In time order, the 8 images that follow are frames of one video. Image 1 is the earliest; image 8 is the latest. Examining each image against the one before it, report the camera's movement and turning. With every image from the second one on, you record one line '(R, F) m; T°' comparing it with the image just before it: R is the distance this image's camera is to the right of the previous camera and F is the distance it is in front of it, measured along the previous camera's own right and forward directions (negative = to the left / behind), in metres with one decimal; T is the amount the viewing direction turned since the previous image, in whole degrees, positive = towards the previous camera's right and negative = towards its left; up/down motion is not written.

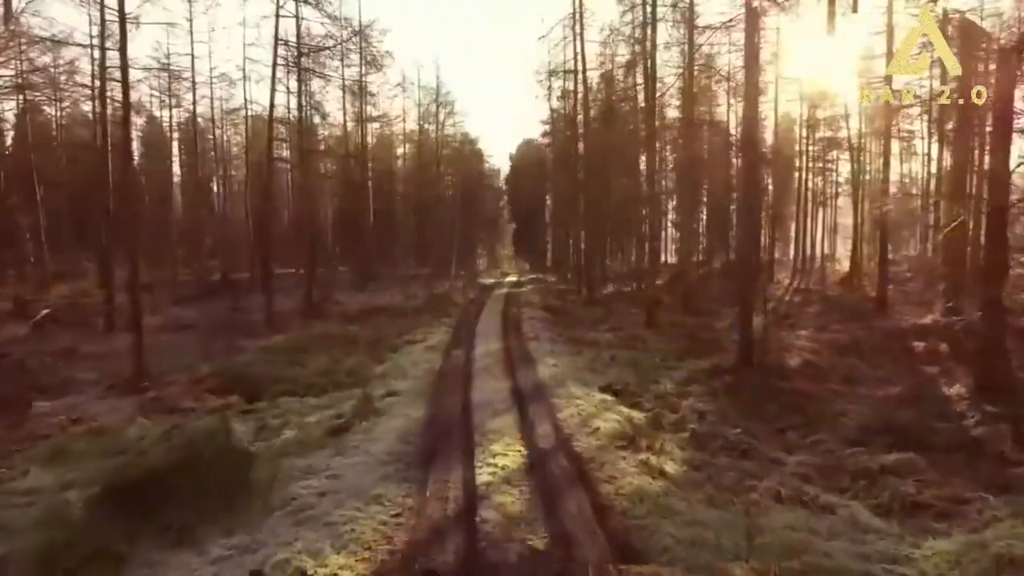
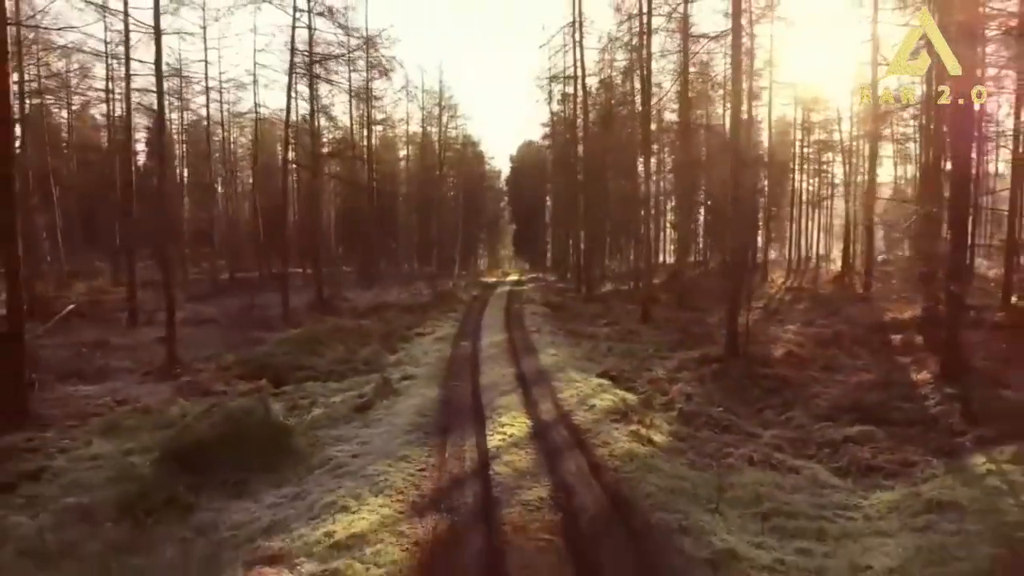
(-0.1, -1.1) m; 0°
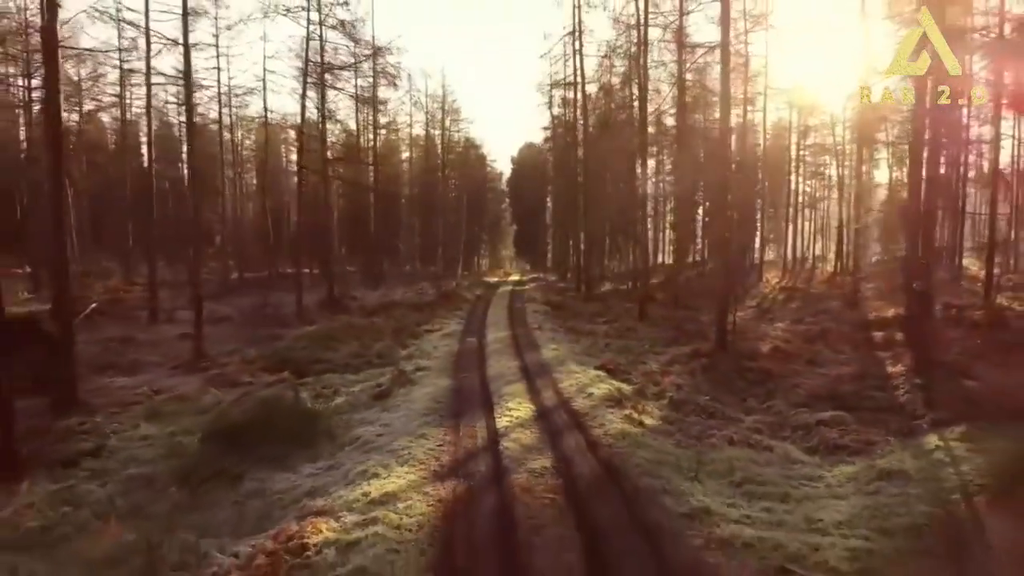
(-0.1, -1.0) m; 0°
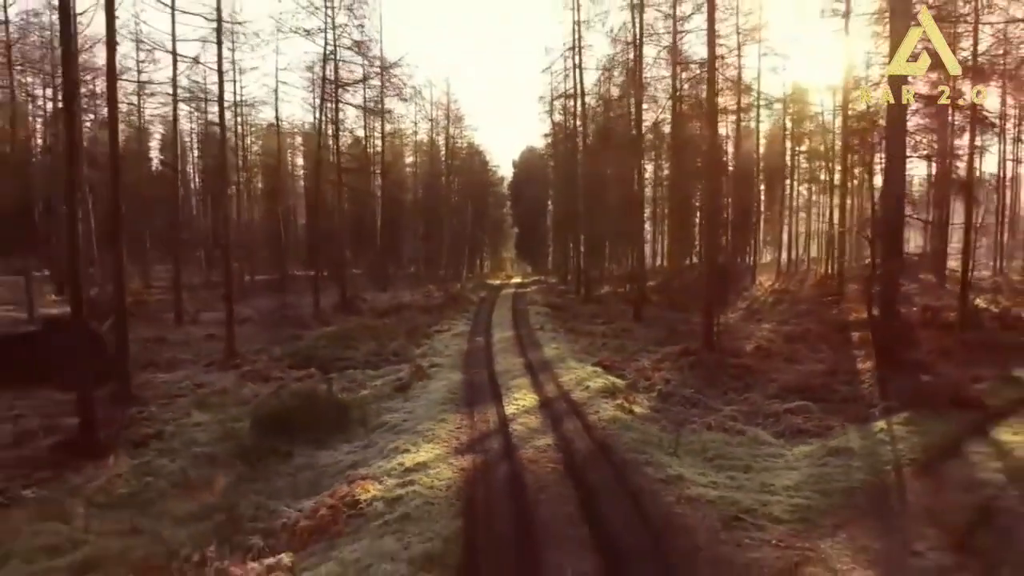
(-0.1, -1.5) m; 0°
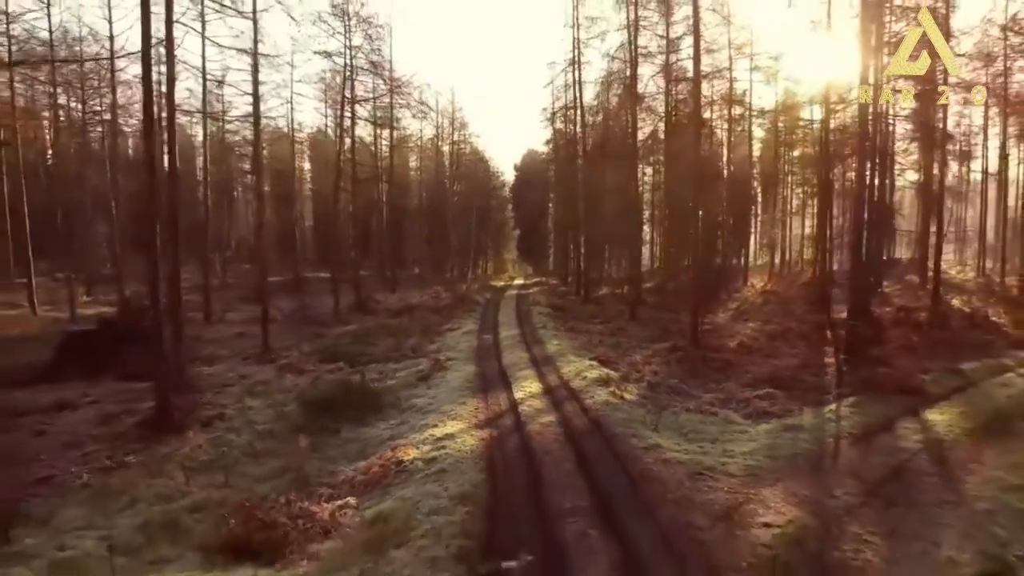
(-0.1, -1.9) m; 0°
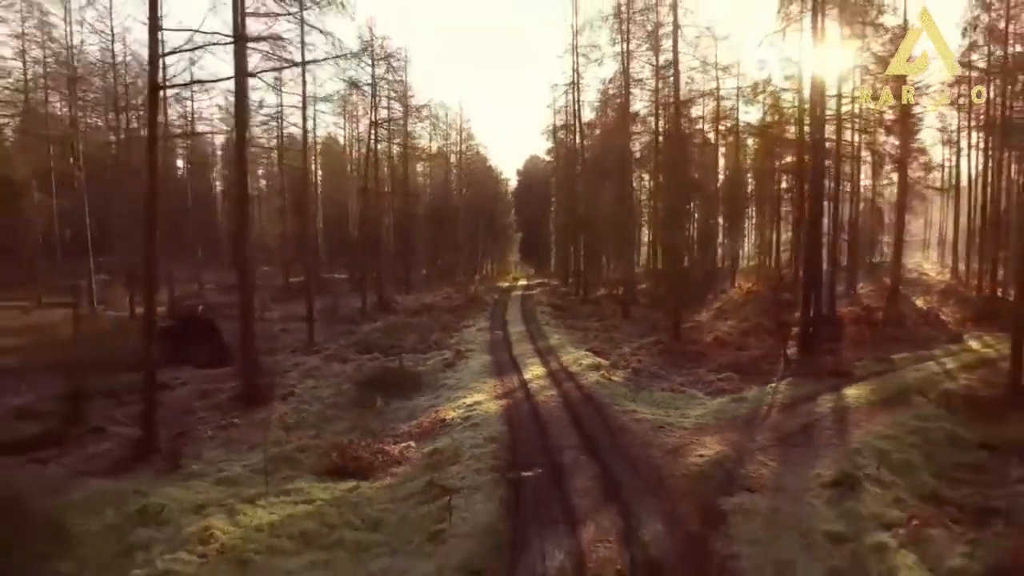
(-0.2, -3.4) m; 0°
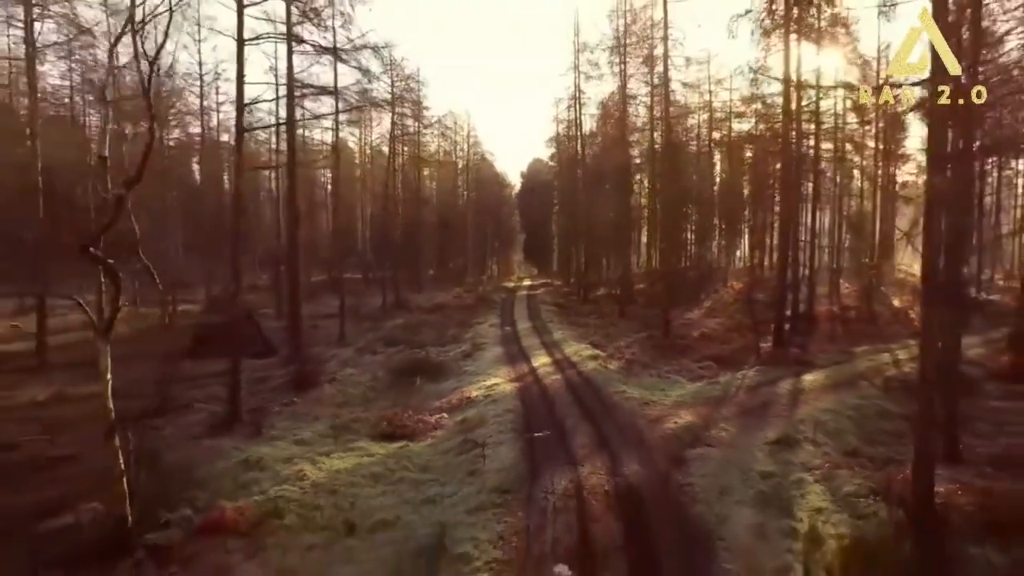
(-0.2, -2.8) m; 0°
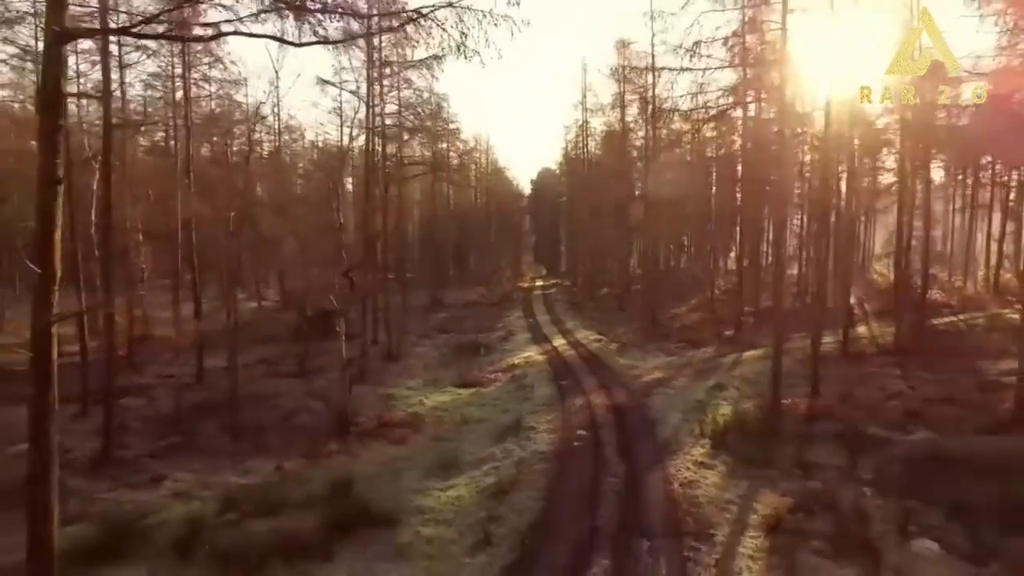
(-0.8, -7.3) m; 0°
